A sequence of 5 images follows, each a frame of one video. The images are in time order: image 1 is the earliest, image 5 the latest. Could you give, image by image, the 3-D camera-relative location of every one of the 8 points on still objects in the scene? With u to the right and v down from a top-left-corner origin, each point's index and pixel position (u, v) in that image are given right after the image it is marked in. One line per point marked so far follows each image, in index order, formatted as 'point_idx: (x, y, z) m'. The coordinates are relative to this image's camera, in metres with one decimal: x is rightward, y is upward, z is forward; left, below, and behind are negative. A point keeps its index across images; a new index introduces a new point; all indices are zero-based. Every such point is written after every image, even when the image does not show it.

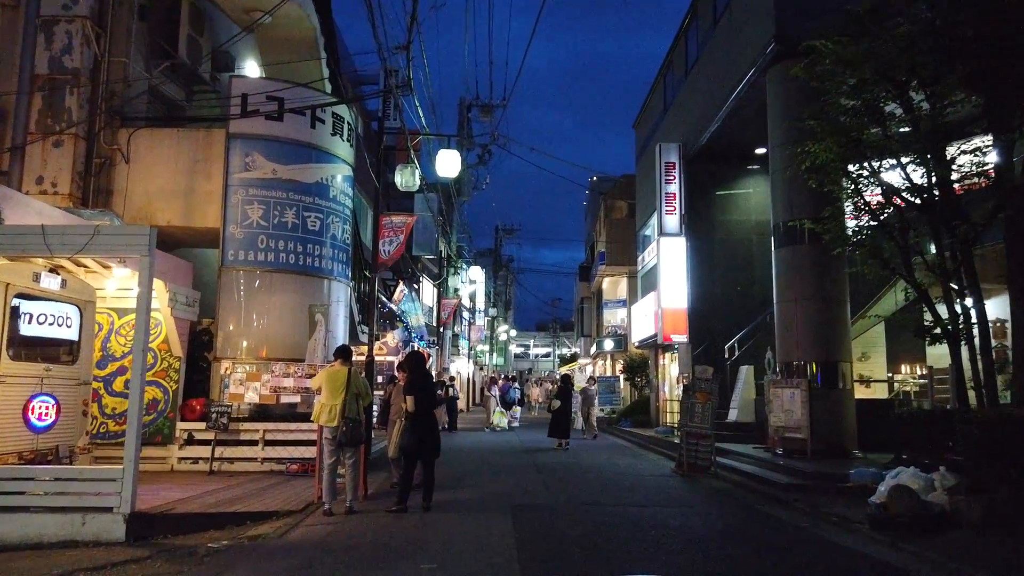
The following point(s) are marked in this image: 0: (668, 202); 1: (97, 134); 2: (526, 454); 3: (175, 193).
0: (+4.0, +2.2, +19.3) m
1: (-7.4, +2.8, +13.7) m
2: (+0.3, -3.4, +15.3) m
3: (-6.1, +1.7, +13.7) m
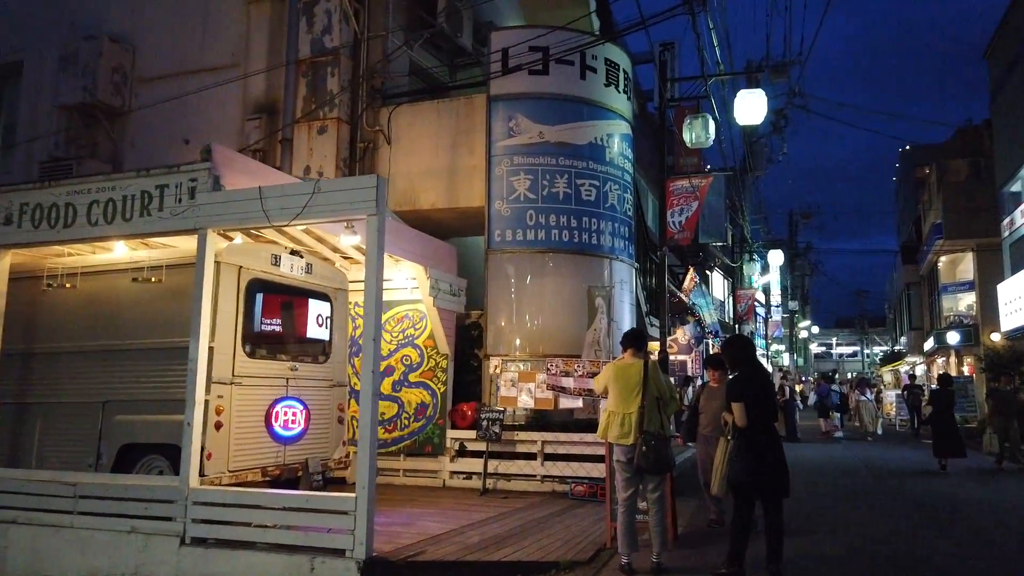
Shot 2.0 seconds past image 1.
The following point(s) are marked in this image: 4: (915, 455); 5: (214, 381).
0: (+10.1, +2.9, +13.9) m
1: (-2.5, +2.9, +12.7) m
2: (+5.5, -3.0, +11.4) m
3: (-1.2, +1.9, +12.2) m
4: (+9.0, -3.7, +16.9) m
5: (-2.6, -0.8, +6.7) m
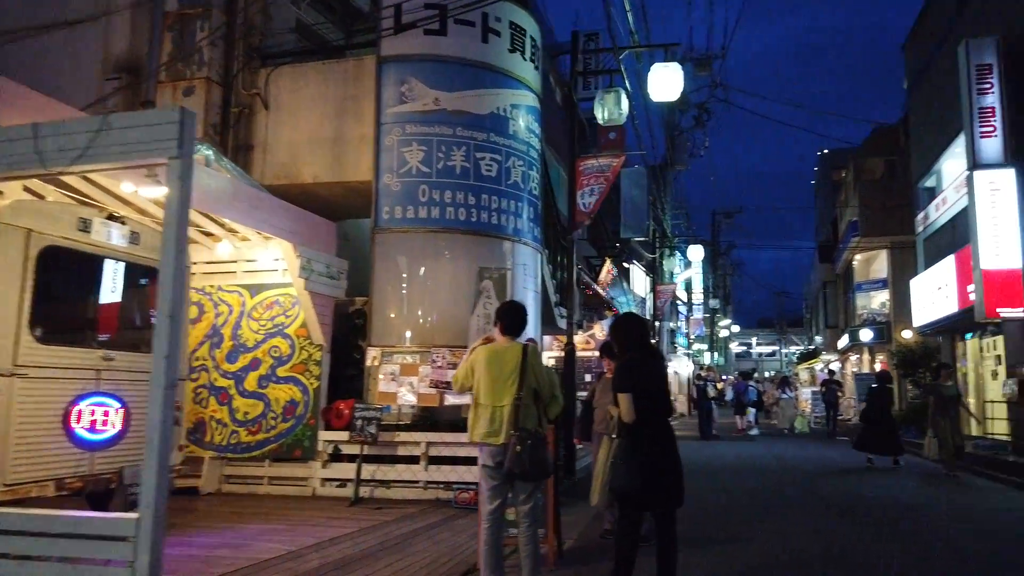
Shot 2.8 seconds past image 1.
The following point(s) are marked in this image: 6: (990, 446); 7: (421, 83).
0: (+8.4, +3.0, +13.6) m
1: (-4.1, +3.1, +11.3) m
2: (+4.0, -2.8, +10.7) m
3: (-2.7, +2.1, +10.9) m
4: (+6.9, -3.6, +16.5) m
5: (-3.7, -0.6, +5.3) m
6: (+8.5, -2.8, +13.5) m
7: (-1.3, +2.8, +10.5) m
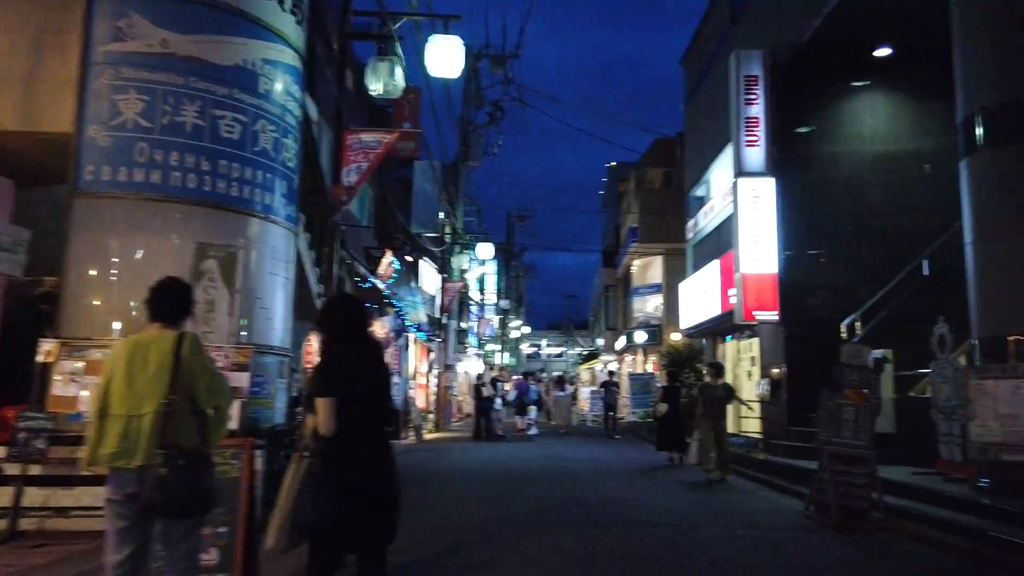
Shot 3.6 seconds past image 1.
0: (+4.4, +2.9, +14.2) m
1: (-7.1, +3.4, +8.6) m
2: (+0.7, -2.7, +10.2) m
3: (-5.7, +2.4, +8.6) m
4: (+2.0, -3.6, +16.5) m
5: (-5.3, -0.3, +3.0) m
6: (+4.3, -2.9, +14.1) m
7: (-4.2, +3.0, +8.6) m
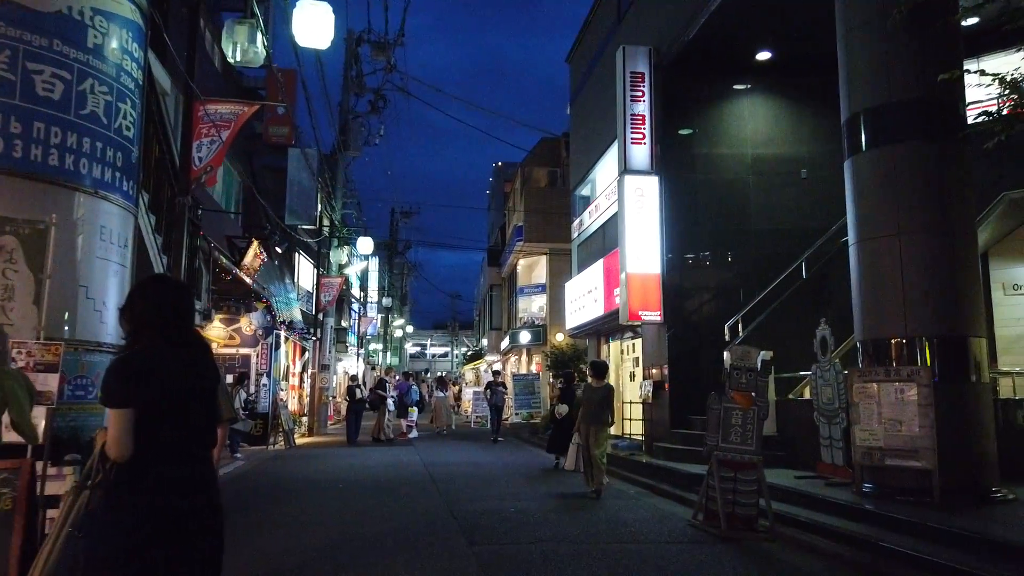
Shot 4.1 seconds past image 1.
0: (+2.2, +2.9, +13.9) m
1: (-8.3, +3.6, +6.7) m
2: (-0.9, -2.7, +9.4) m
3: (-6.9, +2.5, +6.9) m
4: (-0.6, -3.5, +15.8) m
5: (-5.7, -0.1, +1.4) m
6: (+2.1, -2.9, +13.8) m
7: (-5.4, +3.2, +7.1) m
